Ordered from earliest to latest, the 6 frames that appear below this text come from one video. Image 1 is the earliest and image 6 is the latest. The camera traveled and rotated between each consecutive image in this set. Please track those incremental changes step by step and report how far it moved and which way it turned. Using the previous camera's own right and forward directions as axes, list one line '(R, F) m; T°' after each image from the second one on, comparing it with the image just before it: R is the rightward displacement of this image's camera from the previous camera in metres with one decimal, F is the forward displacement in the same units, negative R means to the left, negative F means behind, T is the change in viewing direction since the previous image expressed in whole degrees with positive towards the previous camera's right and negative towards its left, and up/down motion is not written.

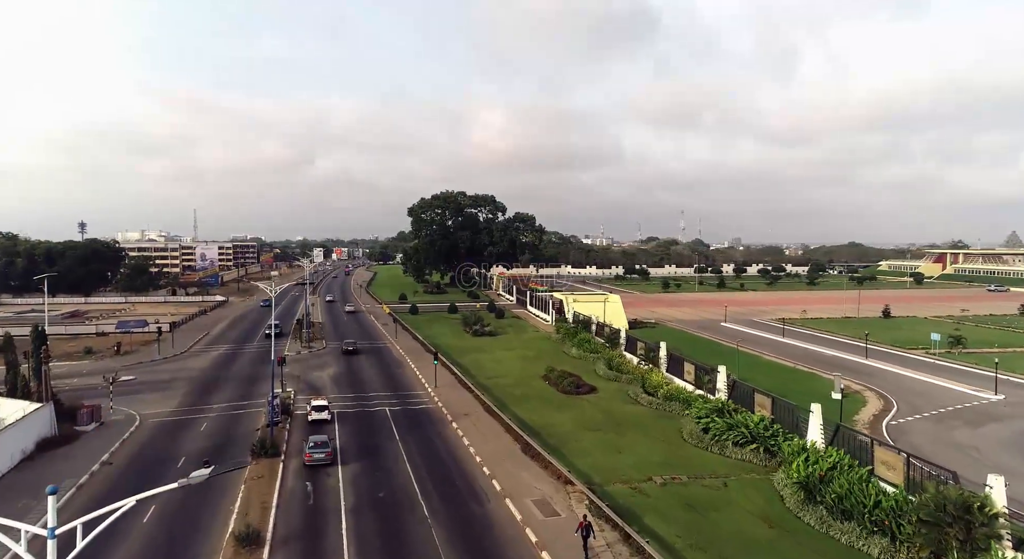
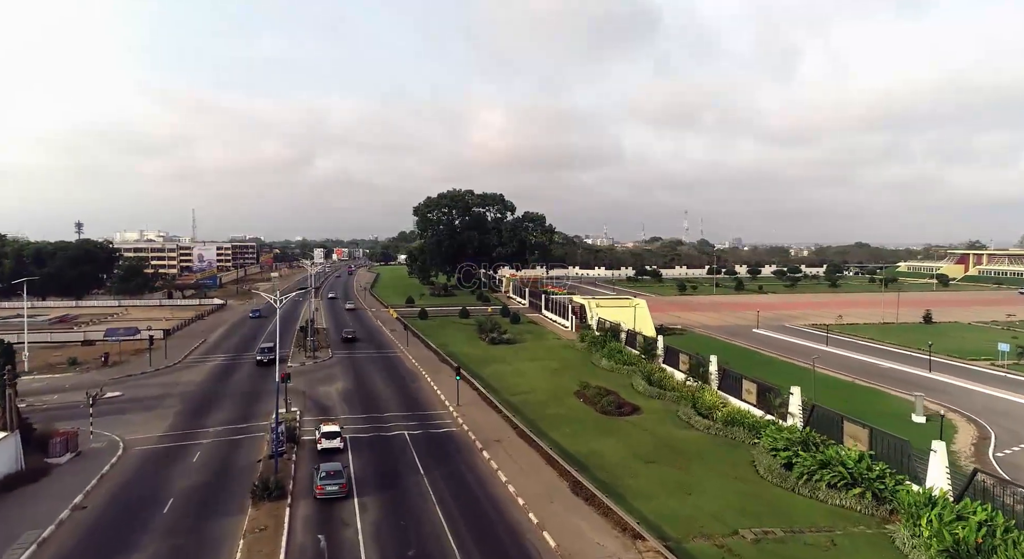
(-1.4, +3.4) m; 0°
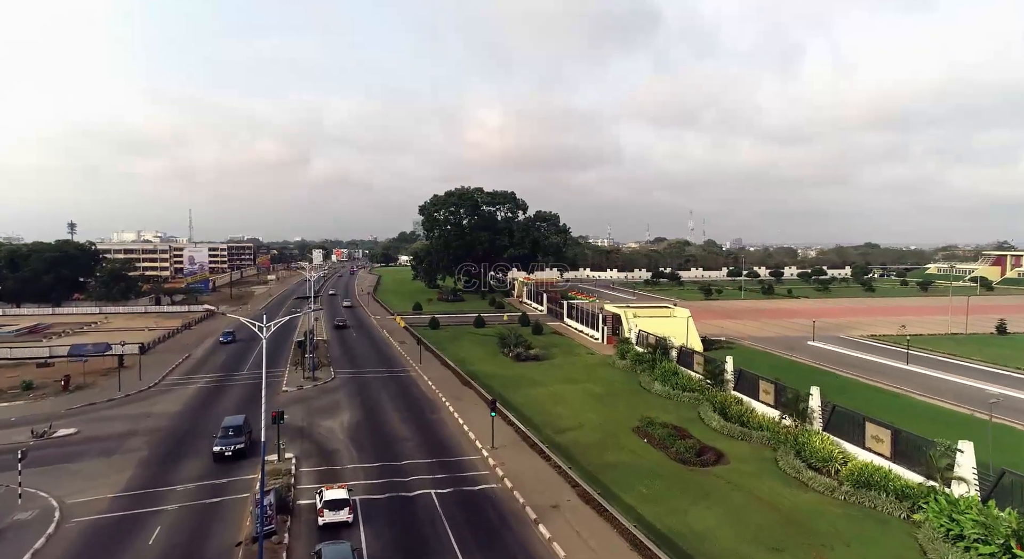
(-1.8, +5.6) m; 0°
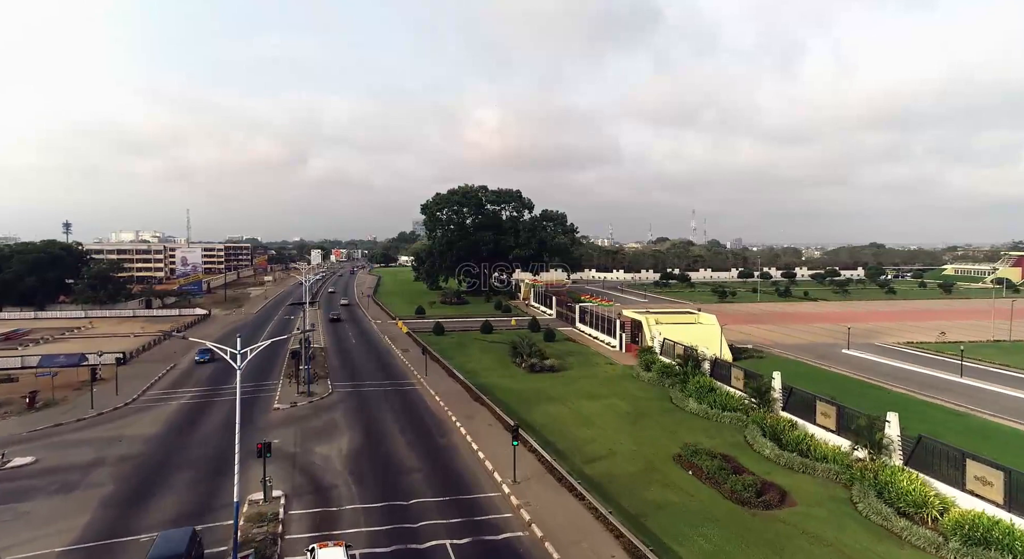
(-0.8, +3.2) m; 0°
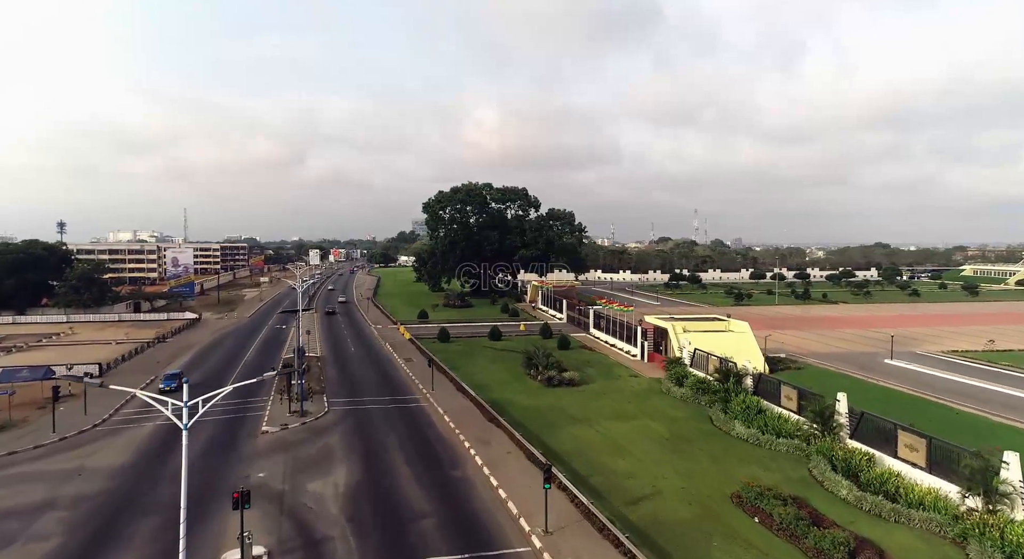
(-0.8, +3.4) m; 0°
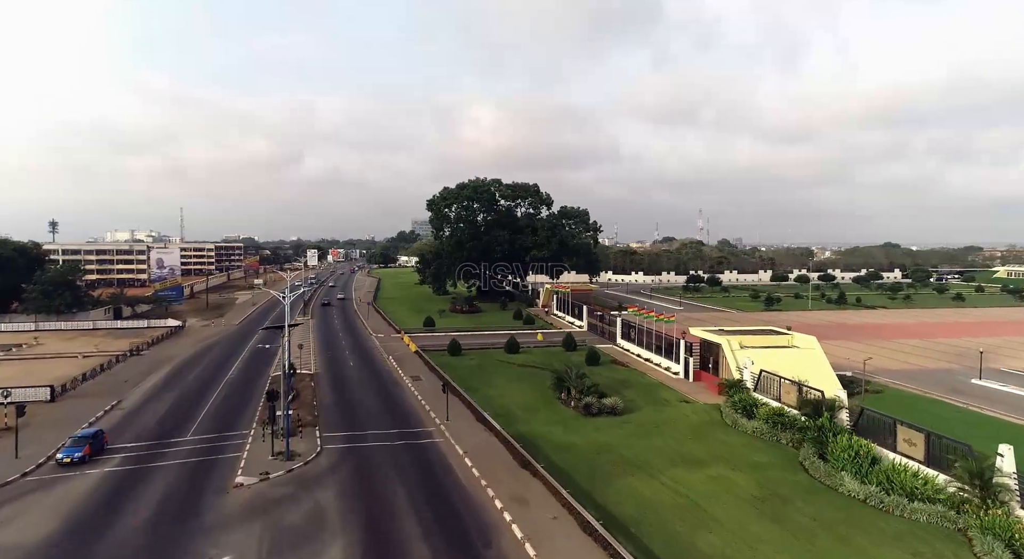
(-1.3, +5.3) m; 0°
